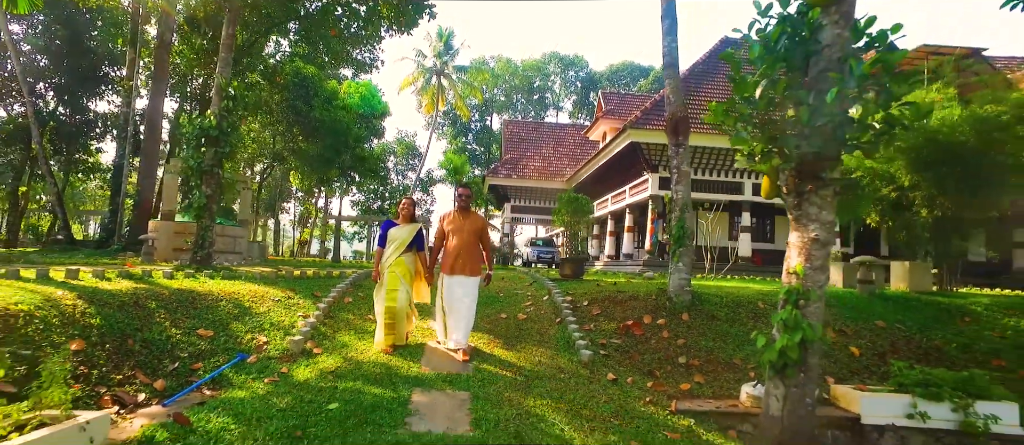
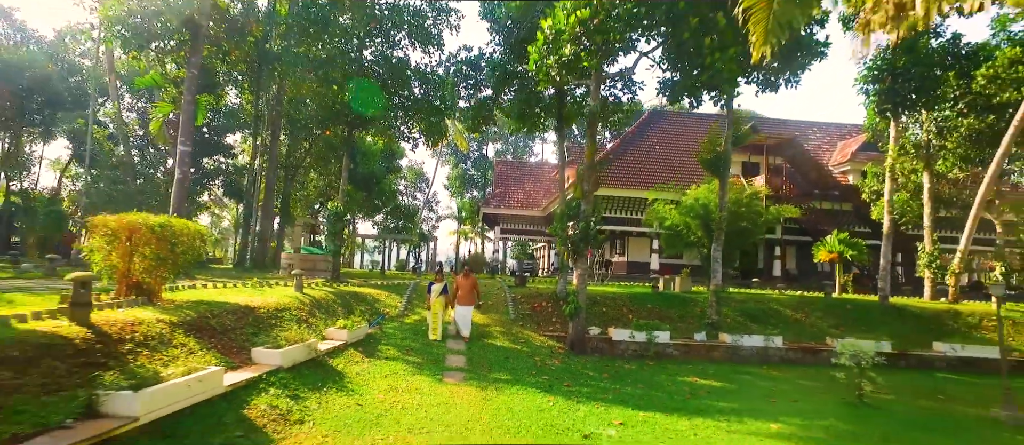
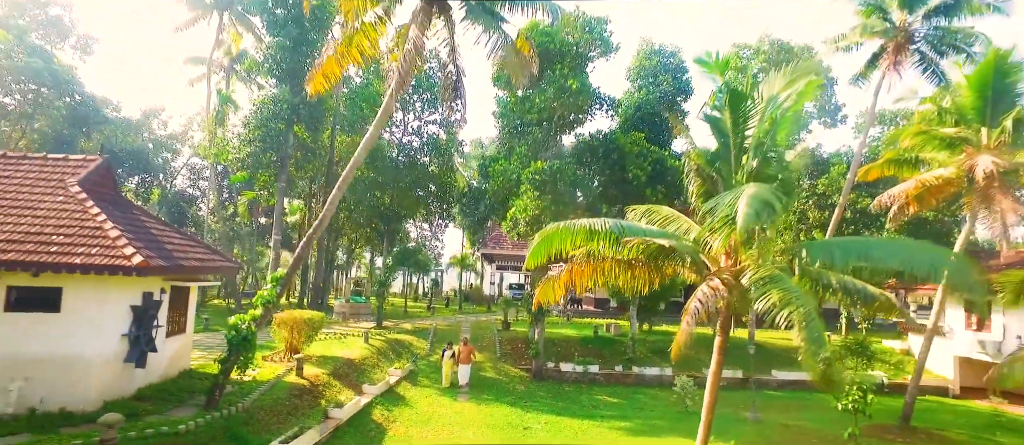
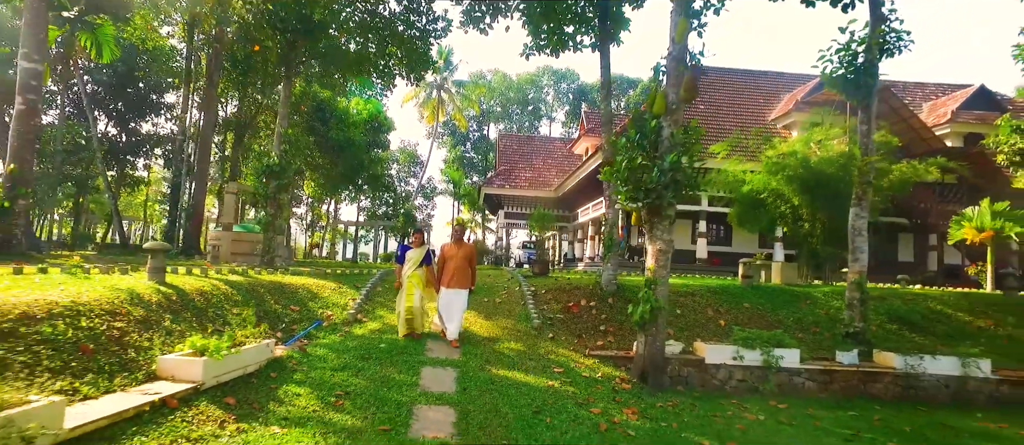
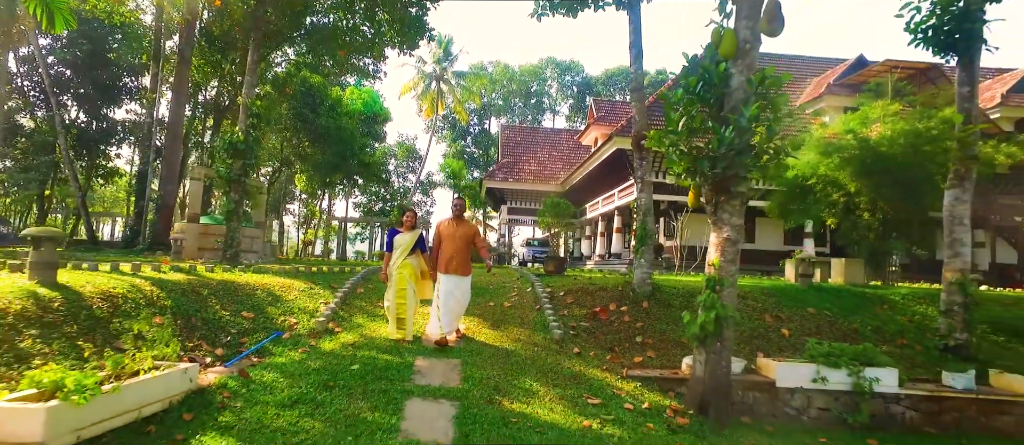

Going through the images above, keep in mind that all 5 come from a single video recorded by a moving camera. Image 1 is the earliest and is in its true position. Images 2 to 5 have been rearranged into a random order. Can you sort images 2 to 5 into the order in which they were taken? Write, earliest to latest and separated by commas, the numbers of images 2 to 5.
5, 4, 2, 3
